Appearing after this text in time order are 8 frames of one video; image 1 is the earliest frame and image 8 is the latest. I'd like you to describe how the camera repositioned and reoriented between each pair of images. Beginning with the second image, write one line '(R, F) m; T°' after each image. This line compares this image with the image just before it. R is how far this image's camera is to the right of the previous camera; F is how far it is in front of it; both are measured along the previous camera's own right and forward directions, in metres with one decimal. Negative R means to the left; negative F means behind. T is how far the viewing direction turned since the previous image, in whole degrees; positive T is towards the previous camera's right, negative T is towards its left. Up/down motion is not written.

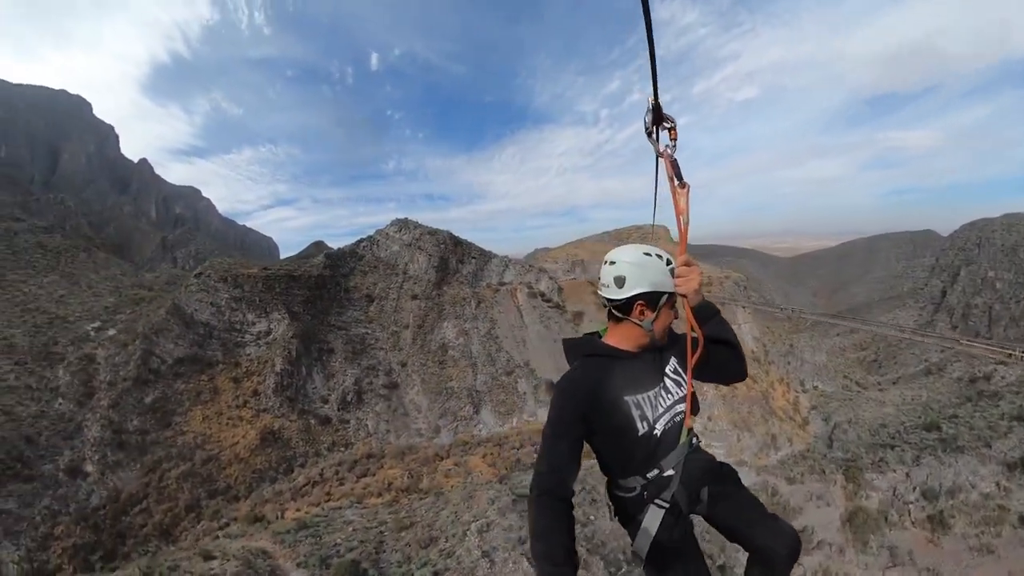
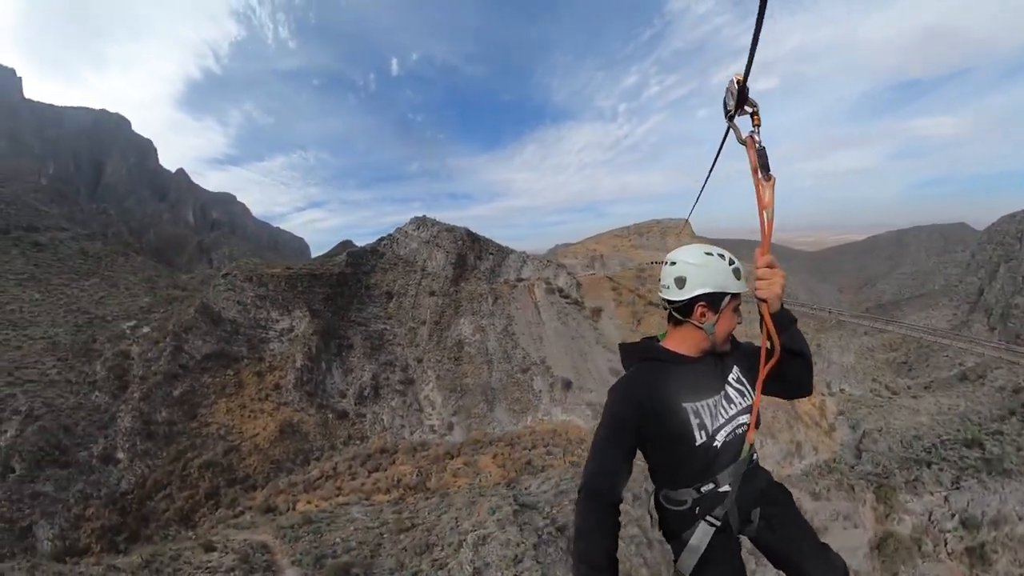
(+1.8, +0.6) m; -5°
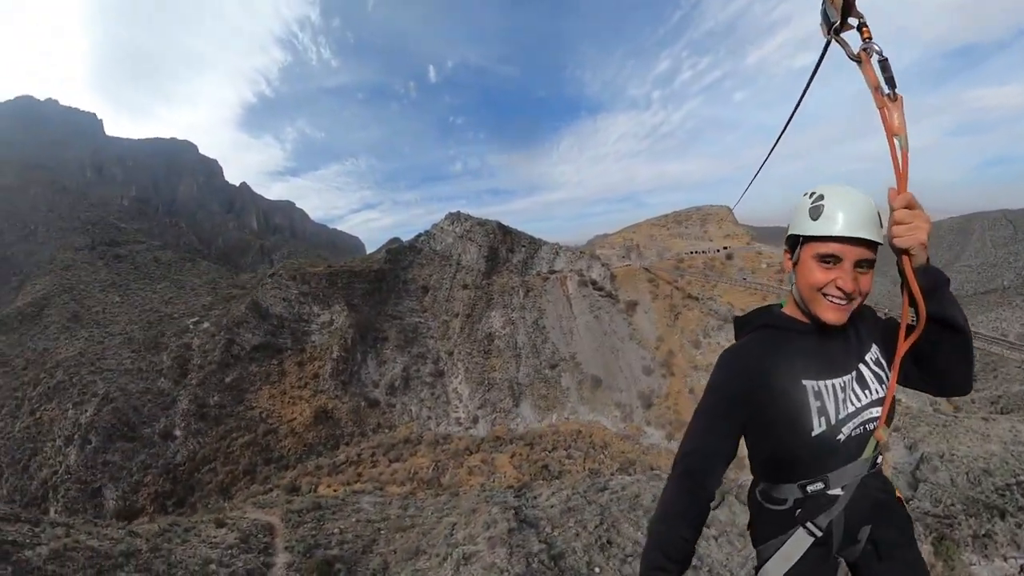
(+3.7, +1.1) m; -11°
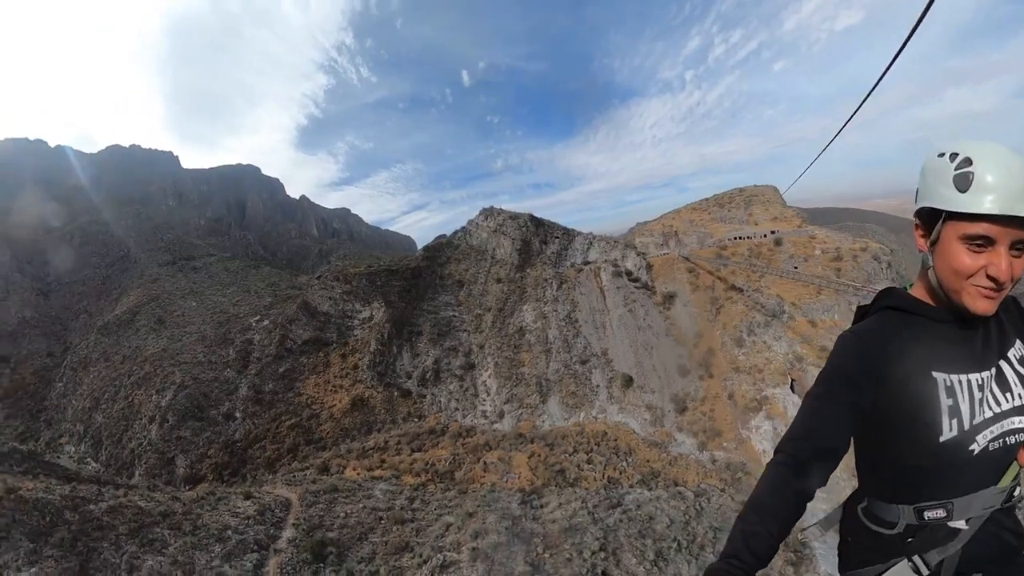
(+4.5, +0.9) m; -12°
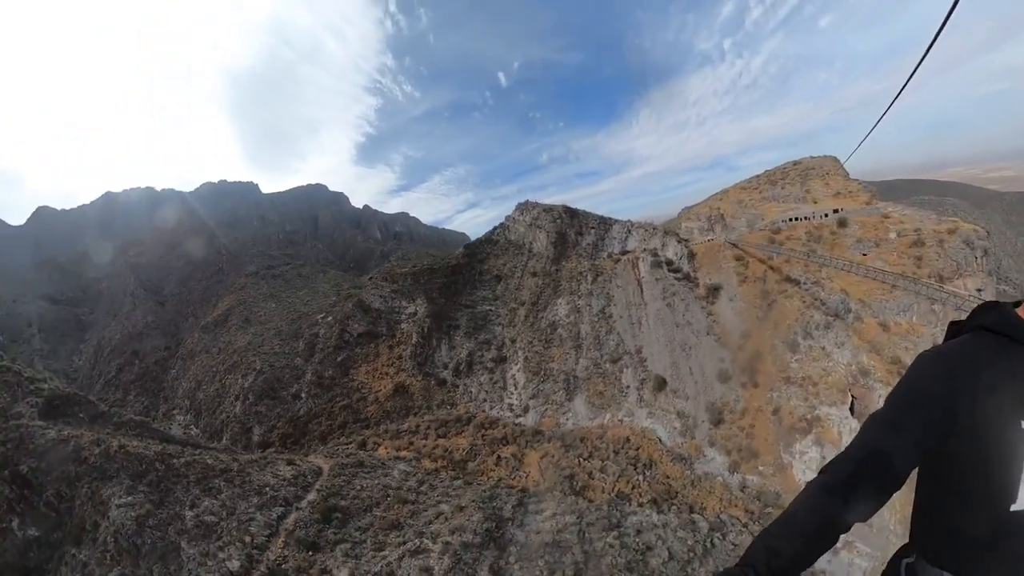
(+6.0, +0.5) m; -15°
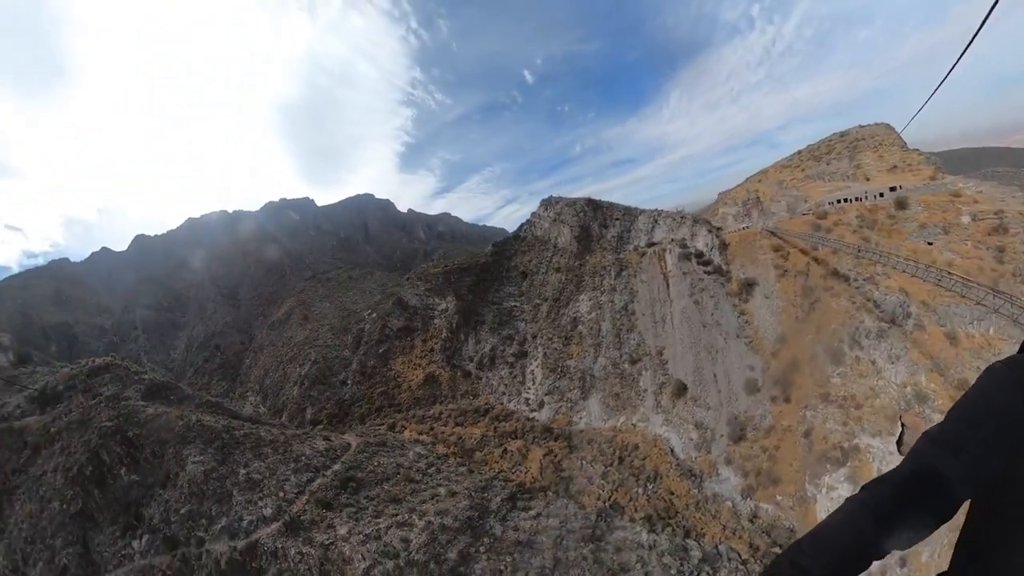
(+5.8, 0.0) m; -13°
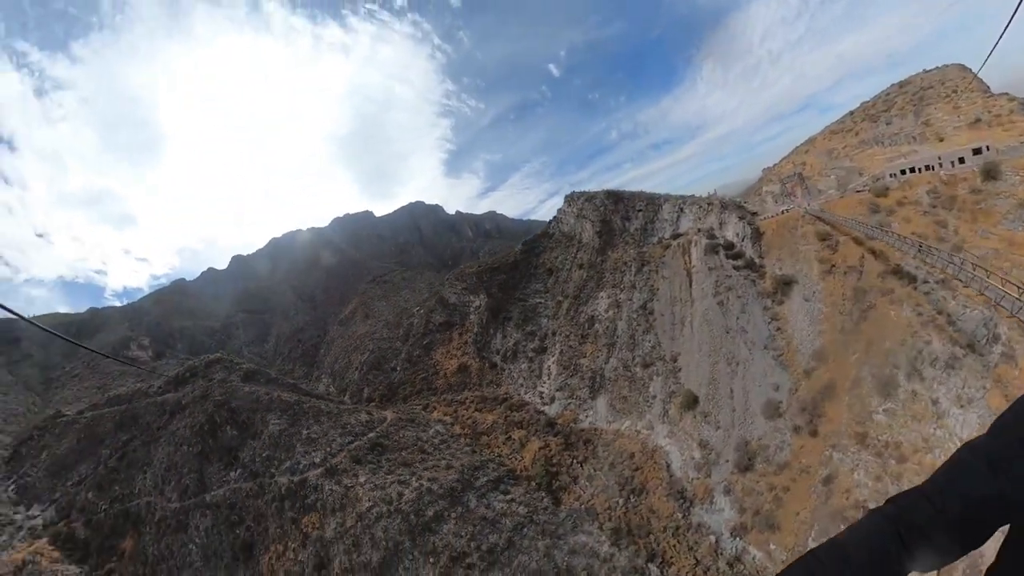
(+7.7, +1.1) m; -16°
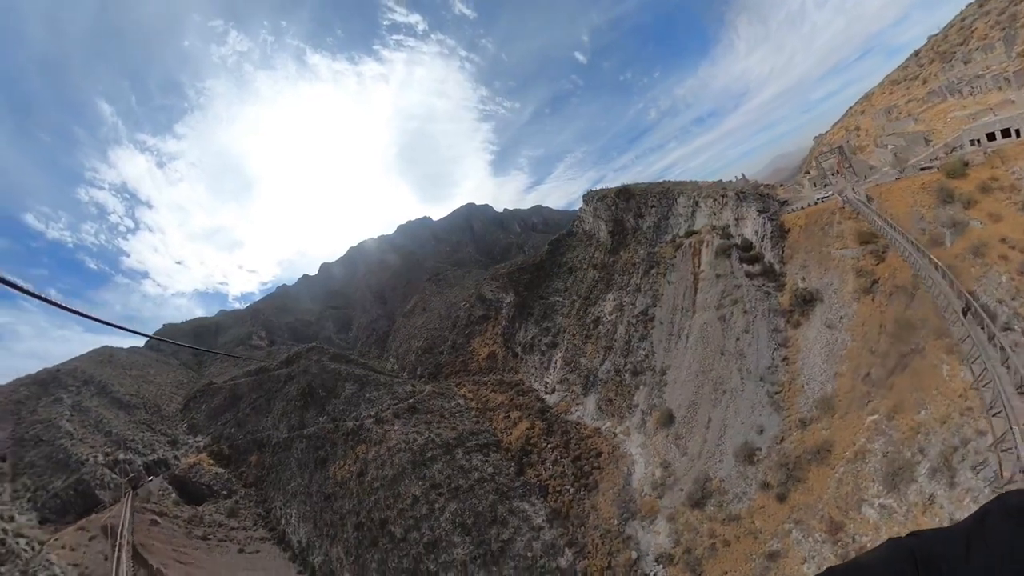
(+8.8, +2.1) m; -19°
